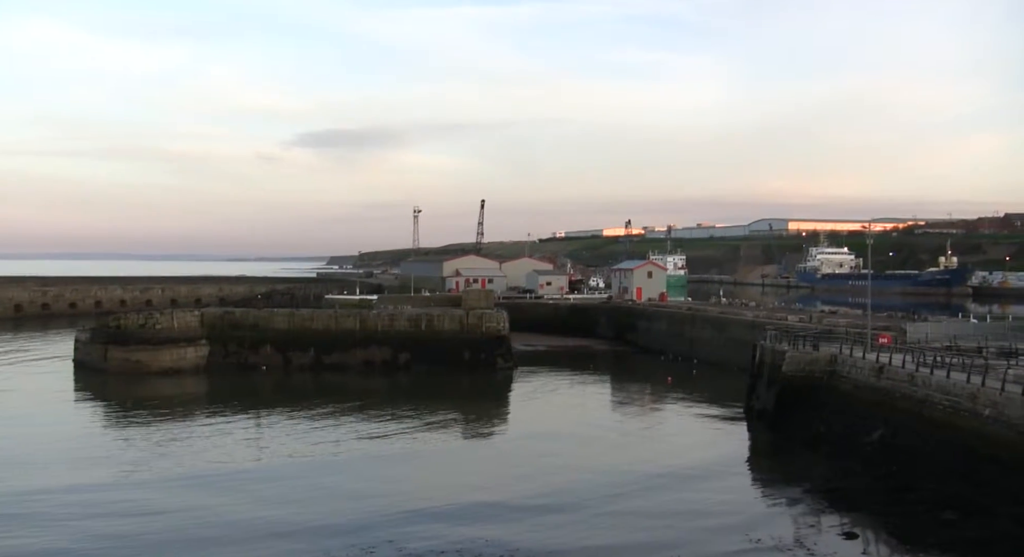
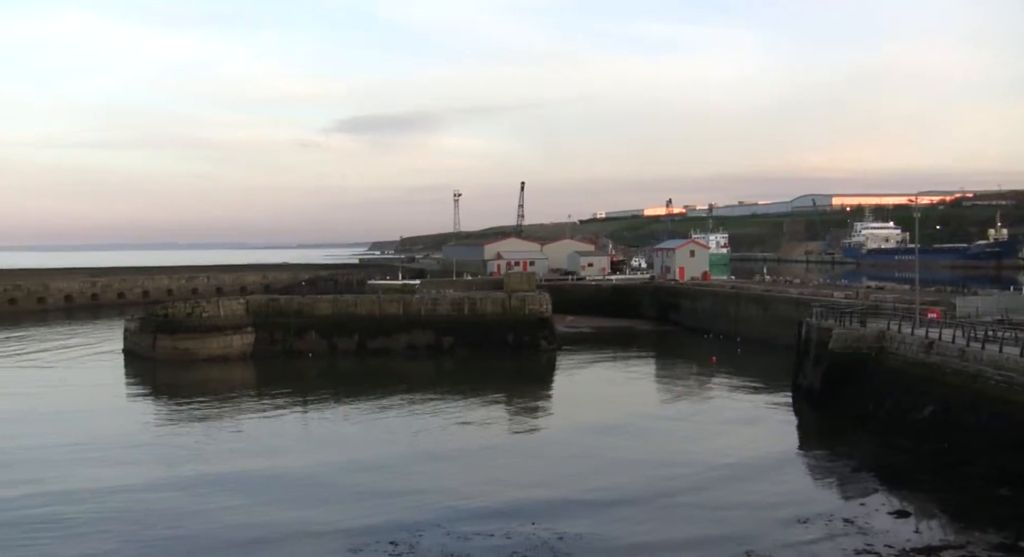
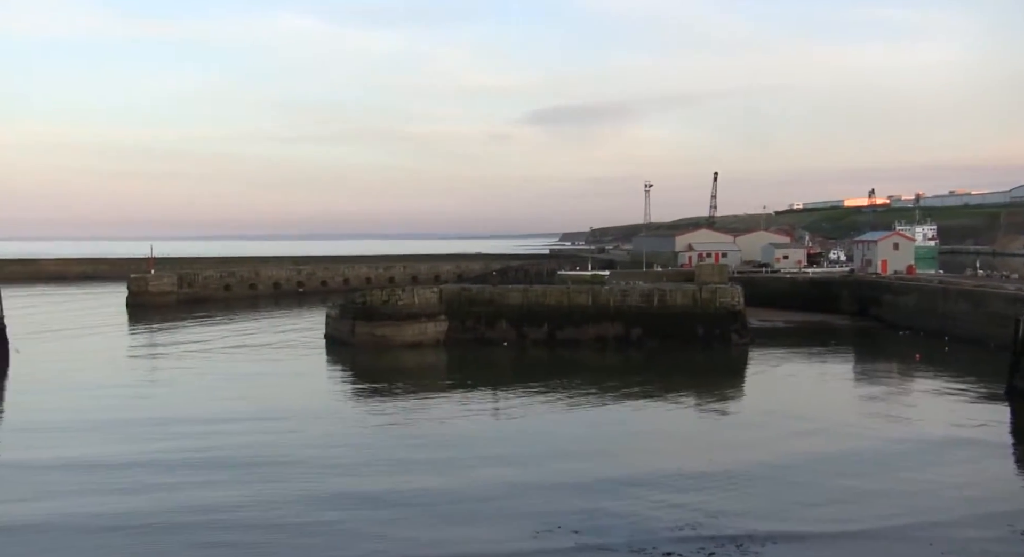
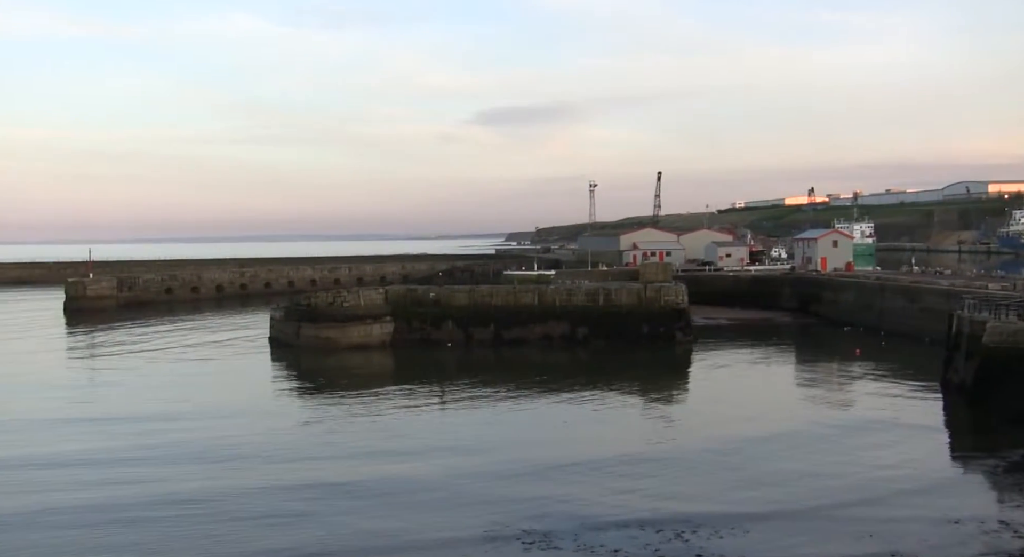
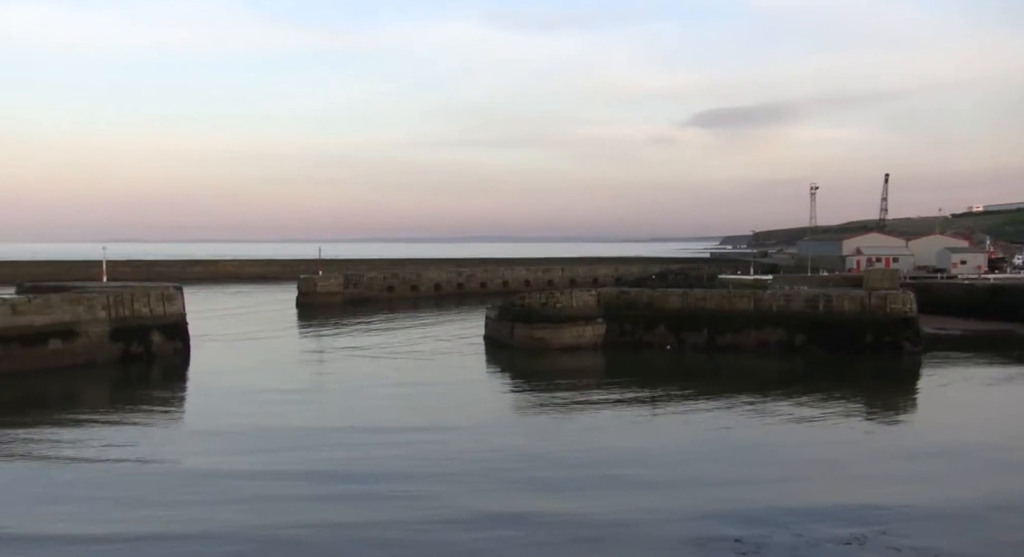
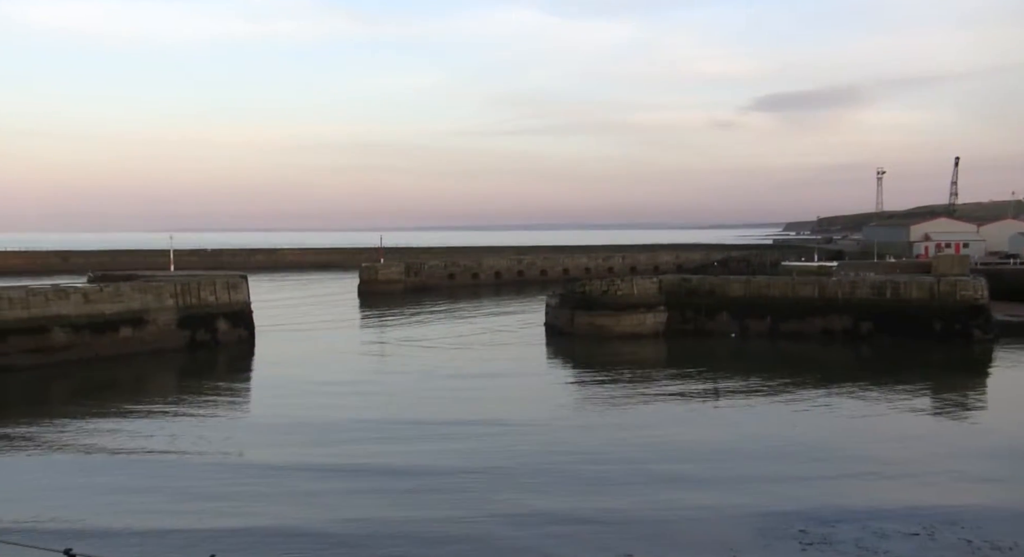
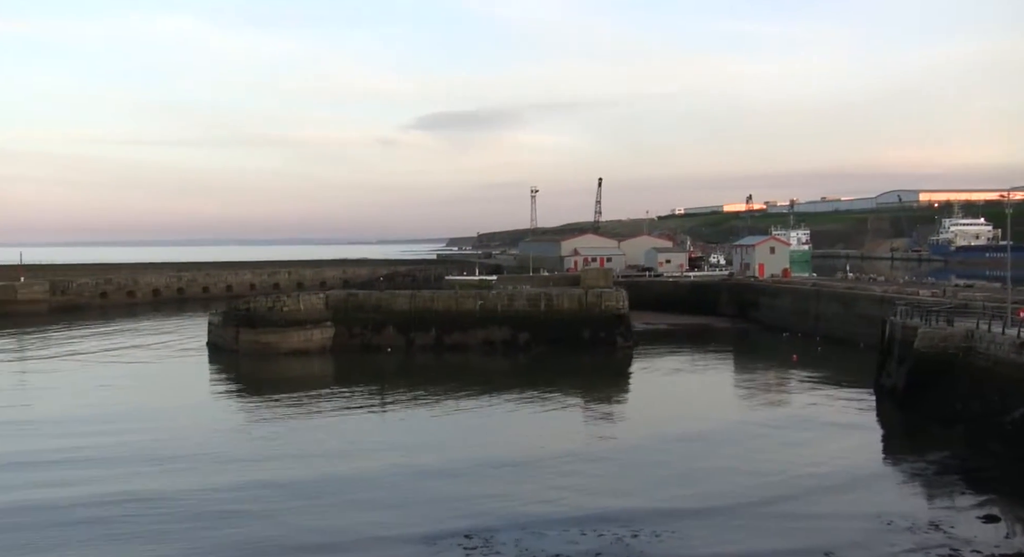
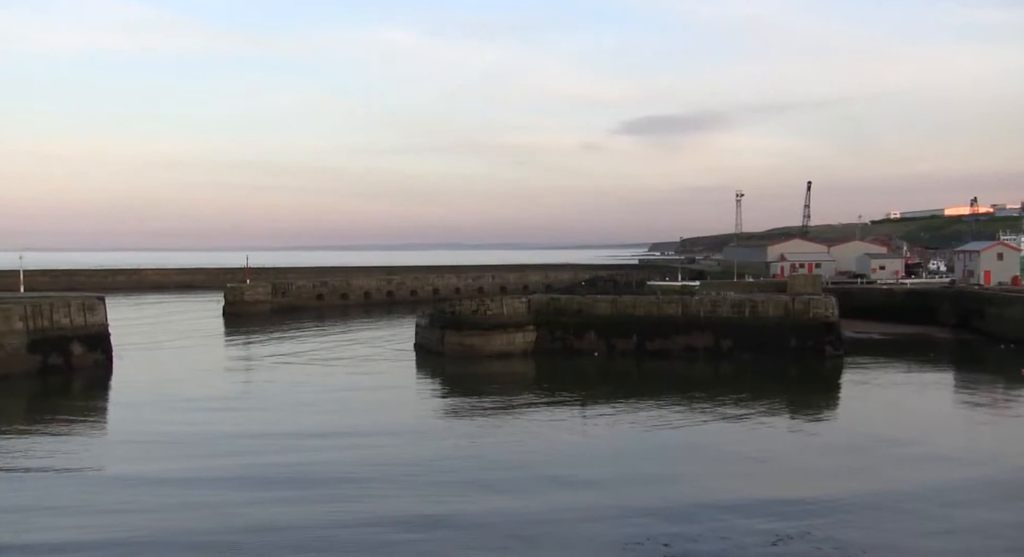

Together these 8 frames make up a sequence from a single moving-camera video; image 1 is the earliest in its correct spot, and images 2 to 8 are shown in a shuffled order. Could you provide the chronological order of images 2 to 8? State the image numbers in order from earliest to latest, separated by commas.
2, 7, 4, 3, 8, 5, 6
